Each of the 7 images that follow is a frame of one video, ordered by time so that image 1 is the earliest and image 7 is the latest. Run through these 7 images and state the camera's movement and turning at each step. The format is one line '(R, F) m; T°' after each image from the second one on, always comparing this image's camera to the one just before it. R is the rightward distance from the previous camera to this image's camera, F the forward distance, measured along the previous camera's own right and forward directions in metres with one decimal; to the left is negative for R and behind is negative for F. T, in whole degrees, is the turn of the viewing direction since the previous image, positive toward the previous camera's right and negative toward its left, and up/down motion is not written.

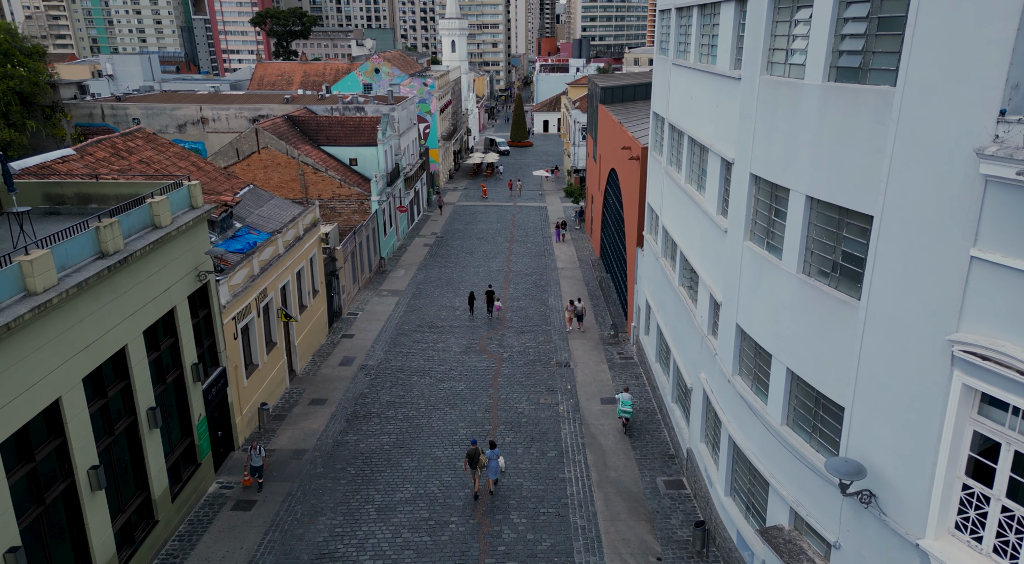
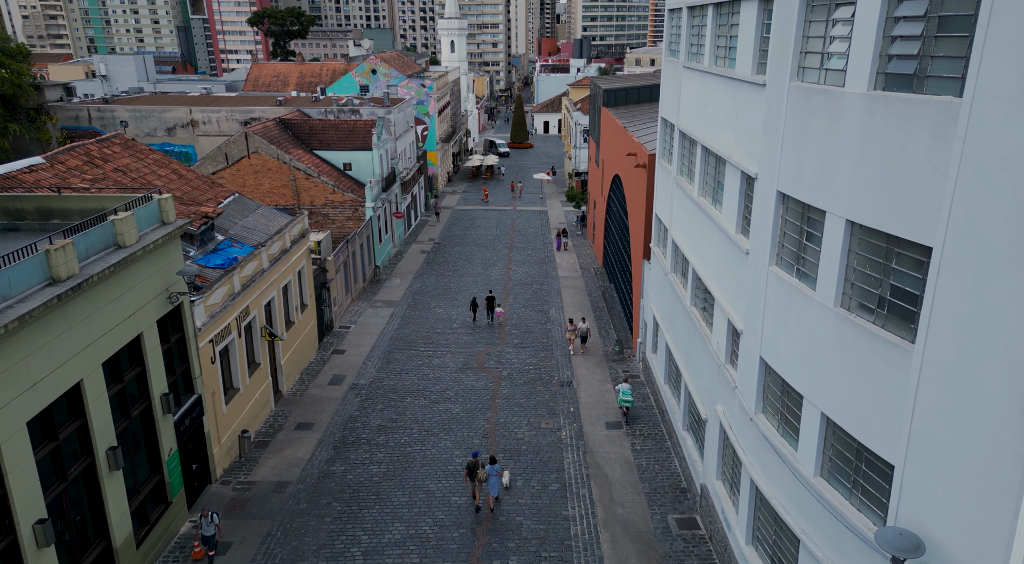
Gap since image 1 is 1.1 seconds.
(0.0, +1.5) m; 0°
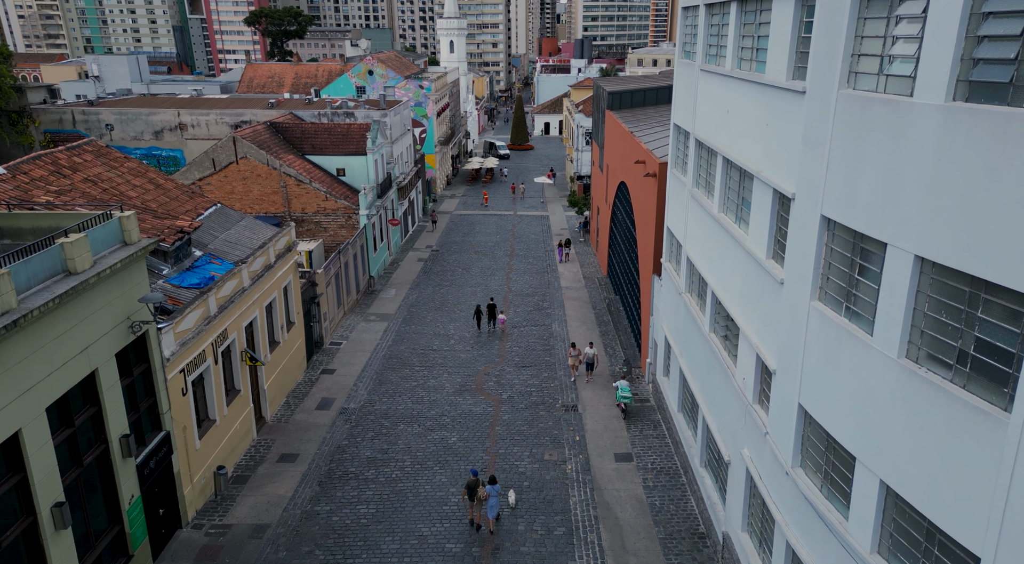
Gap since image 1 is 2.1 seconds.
(0.0, +1.7) m; 0°
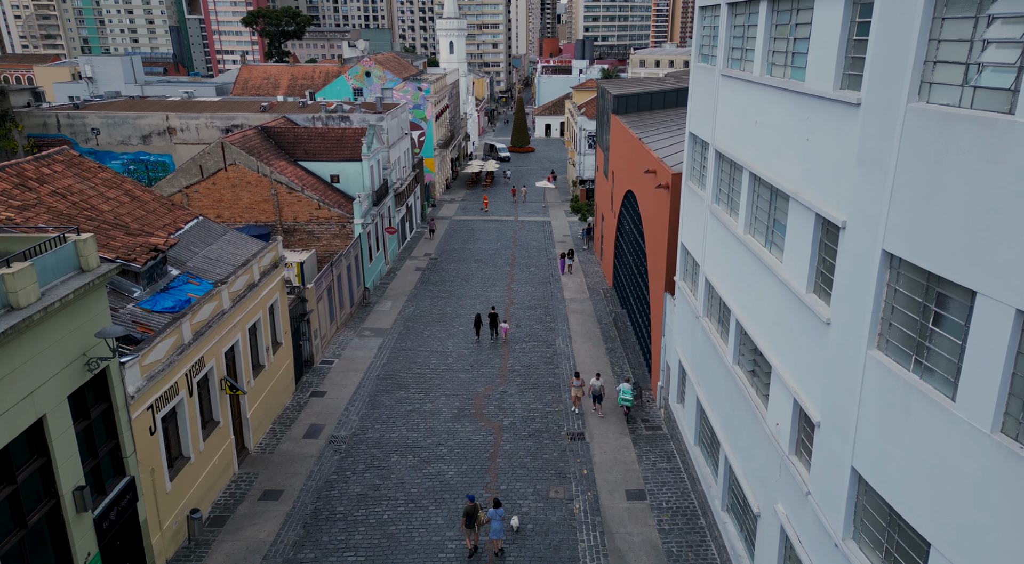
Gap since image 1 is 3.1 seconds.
(0.0, +1.6) m; 0°
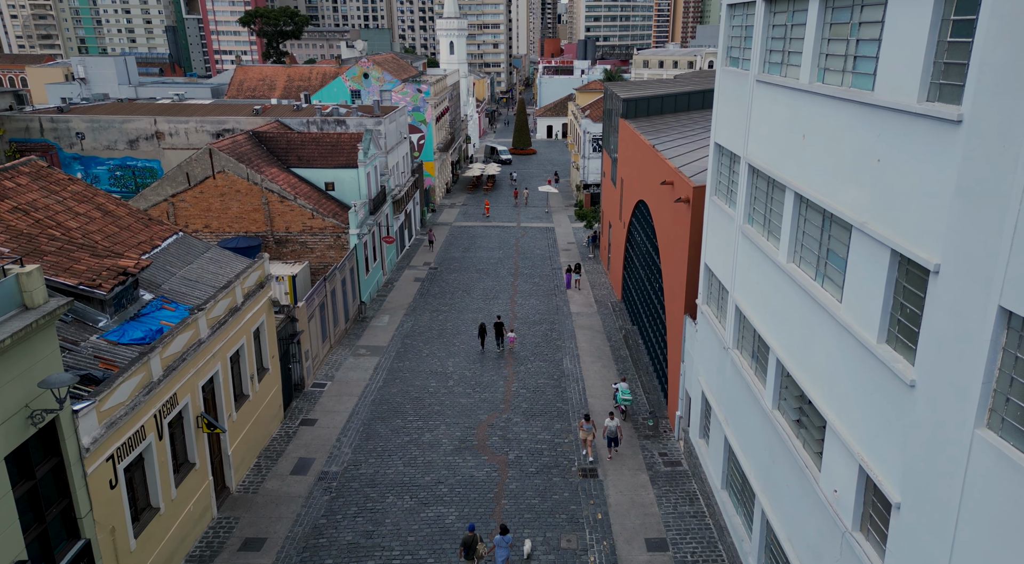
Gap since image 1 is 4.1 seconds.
(-0.2, +1.8) m; 0°
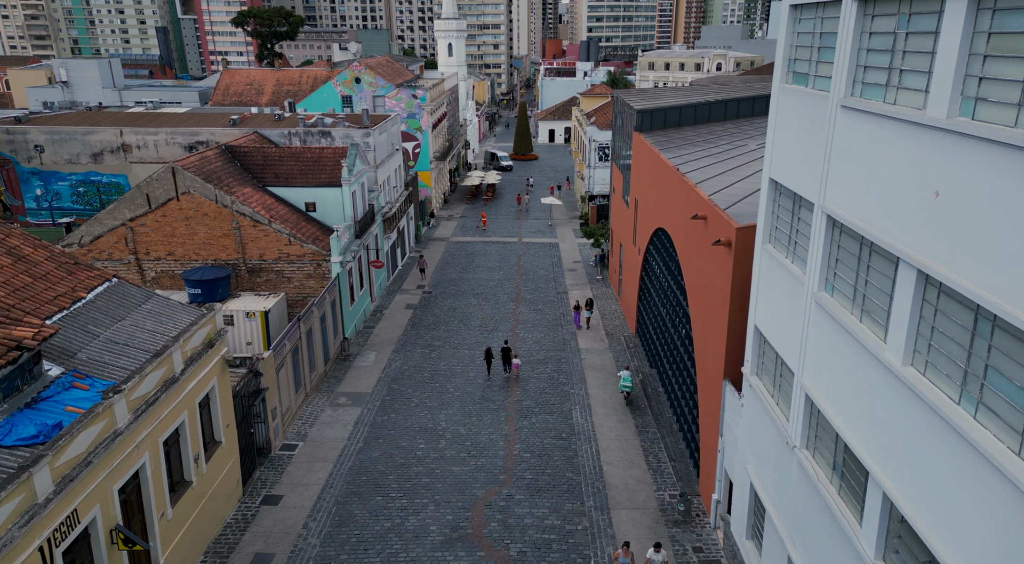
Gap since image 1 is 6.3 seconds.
(0.0, +3.7) m; 0°
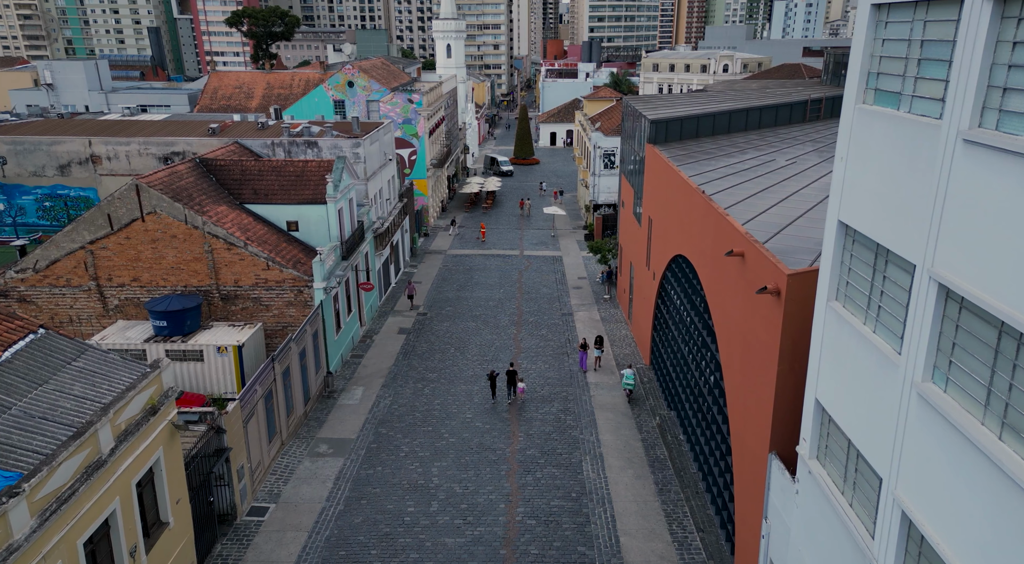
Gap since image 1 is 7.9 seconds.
(0.0, +2.9) m; 0°
